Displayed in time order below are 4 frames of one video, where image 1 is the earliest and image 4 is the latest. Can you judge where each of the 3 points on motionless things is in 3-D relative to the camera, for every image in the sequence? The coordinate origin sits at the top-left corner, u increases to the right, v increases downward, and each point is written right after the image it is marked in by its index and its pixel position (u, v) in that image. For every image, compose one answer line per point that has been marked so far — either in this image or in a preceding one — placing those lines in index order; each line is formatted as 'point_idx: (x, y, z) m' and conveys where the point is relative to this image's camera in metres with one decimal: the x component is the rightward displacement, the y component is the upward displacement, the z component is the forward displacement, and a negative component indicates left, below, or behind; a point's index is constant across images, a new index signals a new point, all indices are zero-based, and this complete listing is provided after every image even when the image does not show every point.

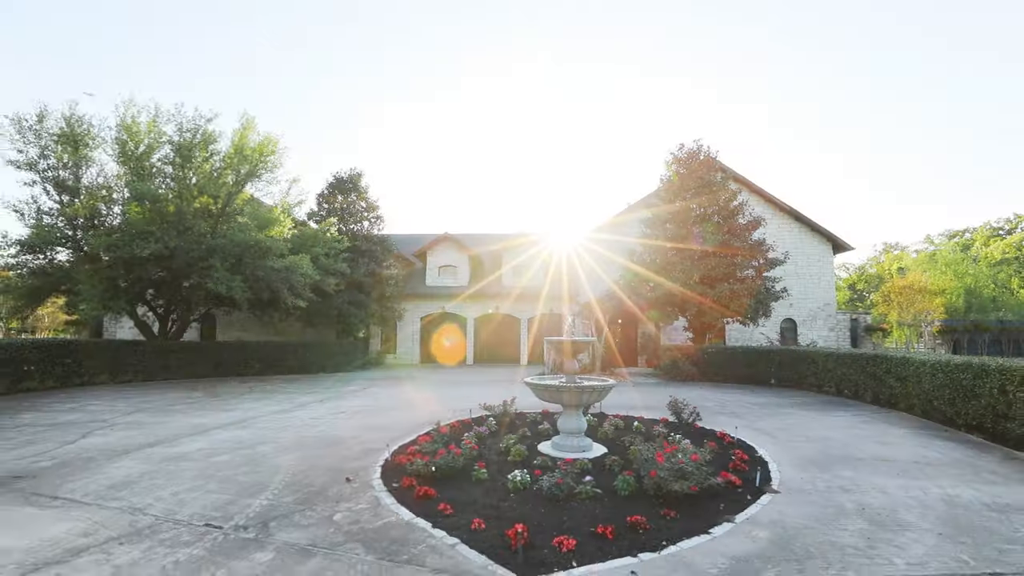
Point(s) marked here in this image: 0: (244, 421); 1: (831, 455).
0: (-4.9, -2.4, +8.8) m
1: (+3.9, -2.0, +6.0) m
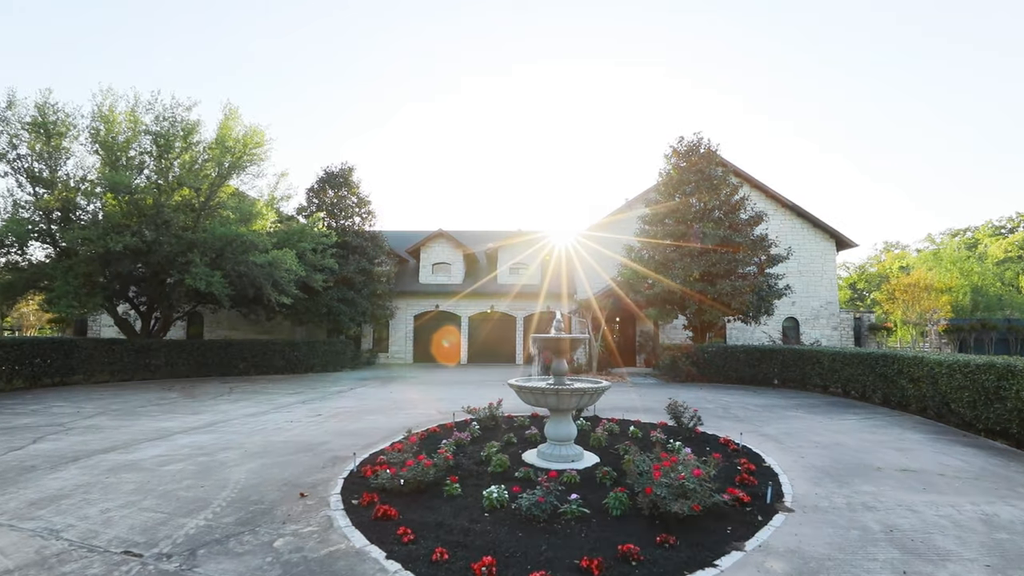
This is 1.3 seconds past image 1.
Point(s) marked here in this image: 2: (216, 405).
0: (-5.1, -2.3, +8.2) m
1: (+3.7, -2.0, +5.4) m
2: (-6.3, -2.5, +10.3) m
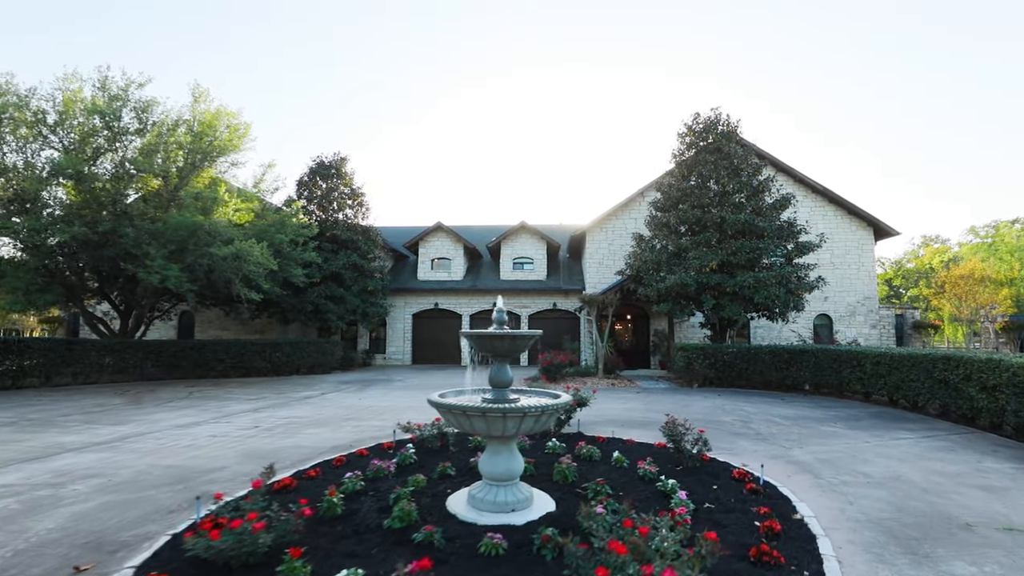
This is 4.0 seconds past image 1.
0: (-5.6, -2.2, +6.9) m
1: (+3.1, -1.7, +3.7) m
2: (-6.7, -2.3, +9.0) m
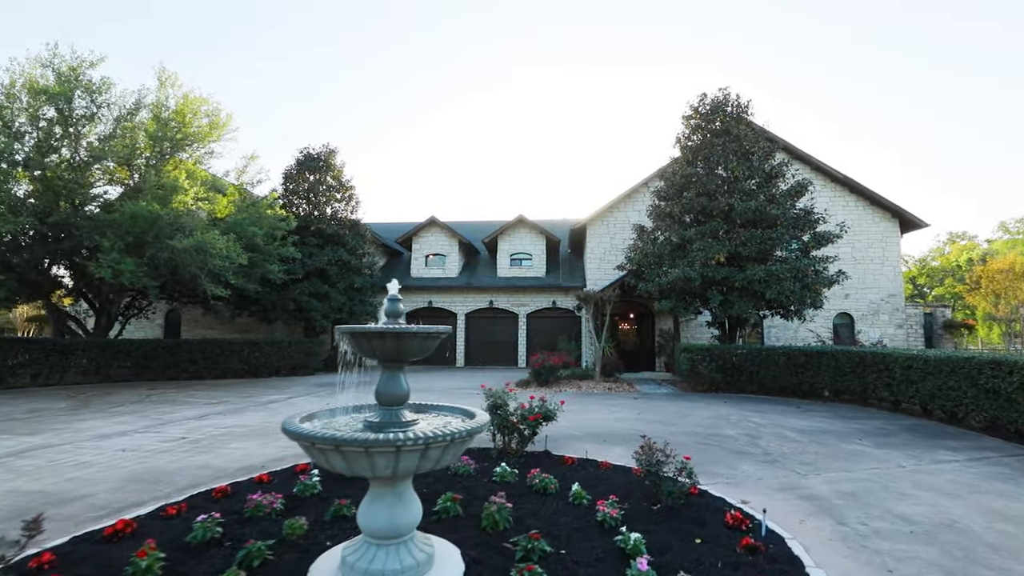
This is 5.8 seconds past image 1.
0: (-6.1, -2.0, +6.0) m
1: (+2.5, -1.6, +2.5) m
2: (-7.1, -2.2, +8.1) m
